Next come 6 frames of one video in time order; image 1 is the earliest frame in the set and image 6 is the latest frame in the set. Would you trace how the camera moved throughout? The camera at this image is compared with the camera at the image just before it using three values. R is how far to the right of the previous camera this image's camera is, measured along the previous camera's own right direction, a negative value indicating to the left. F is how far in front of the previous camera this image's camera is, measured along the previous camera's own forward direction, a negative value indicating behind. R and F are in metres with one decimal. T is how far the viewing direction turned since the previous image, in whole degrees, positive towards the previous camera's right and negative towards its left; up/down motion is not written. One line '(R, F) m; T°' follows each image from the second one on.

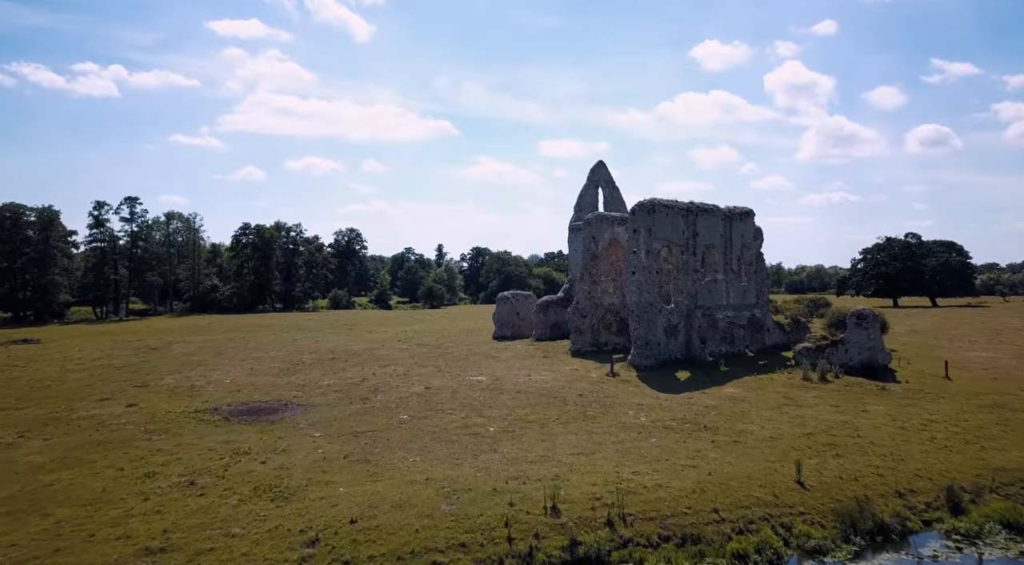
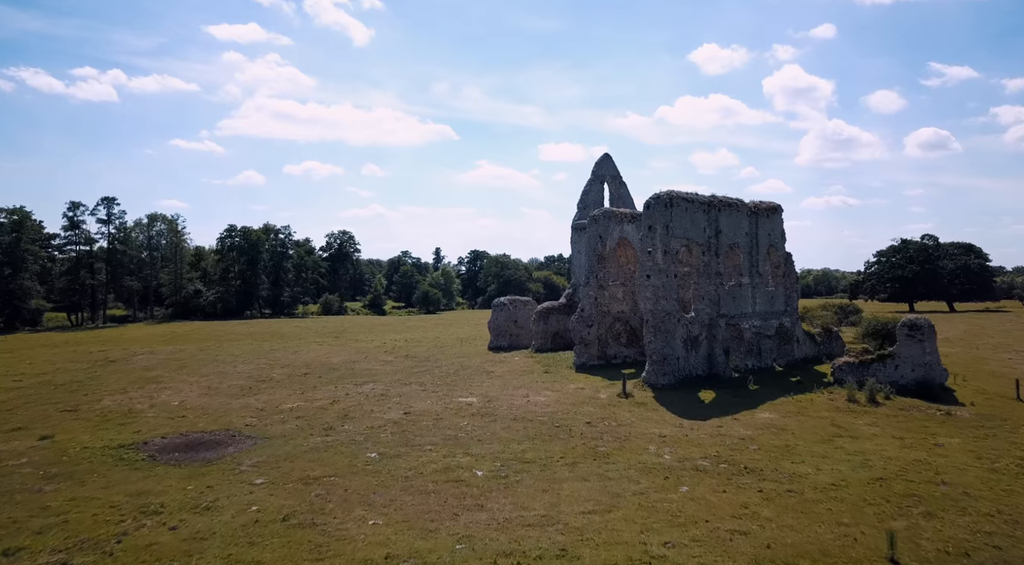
(+0.2, +4.0) m; 0°
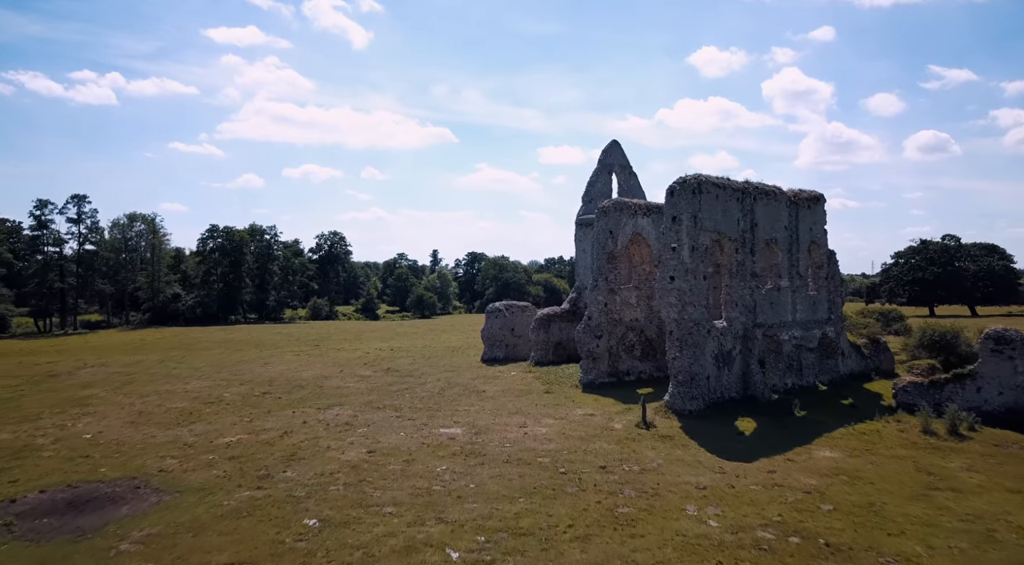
(+0.2, +4.6) m; 0°
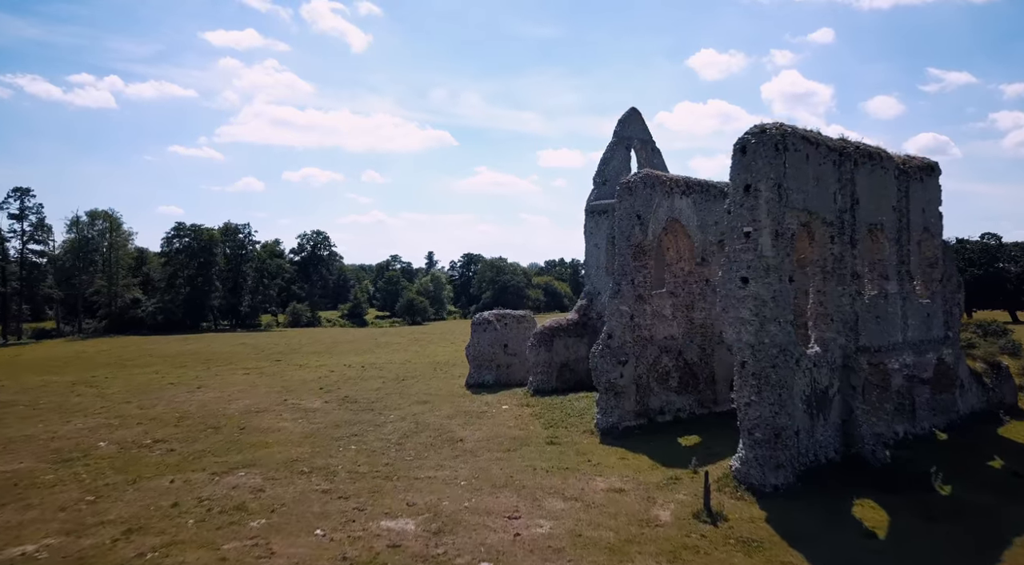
(+0.3, +7.5) m; 0°
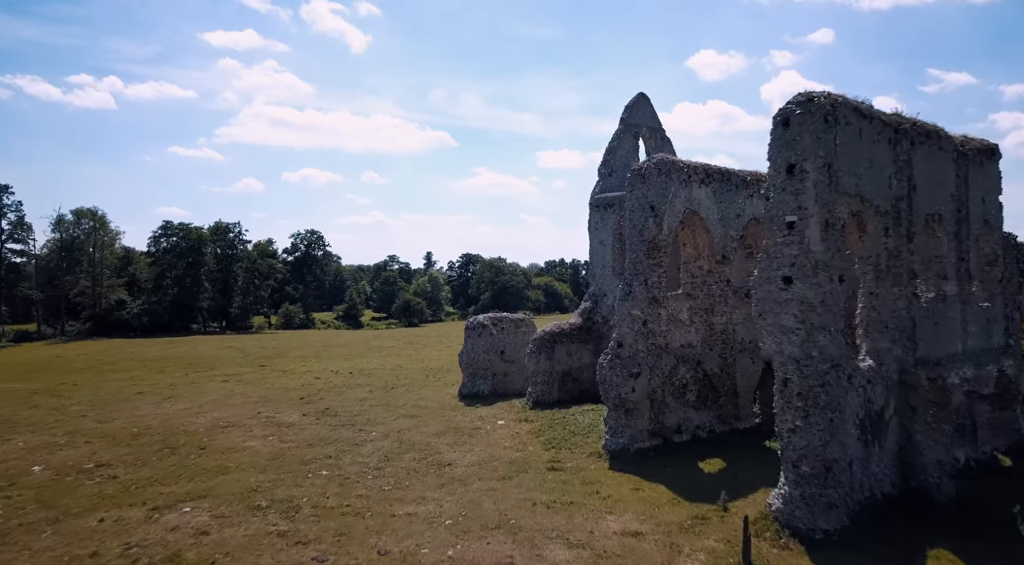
(+0.1, +2.4) m; 0°
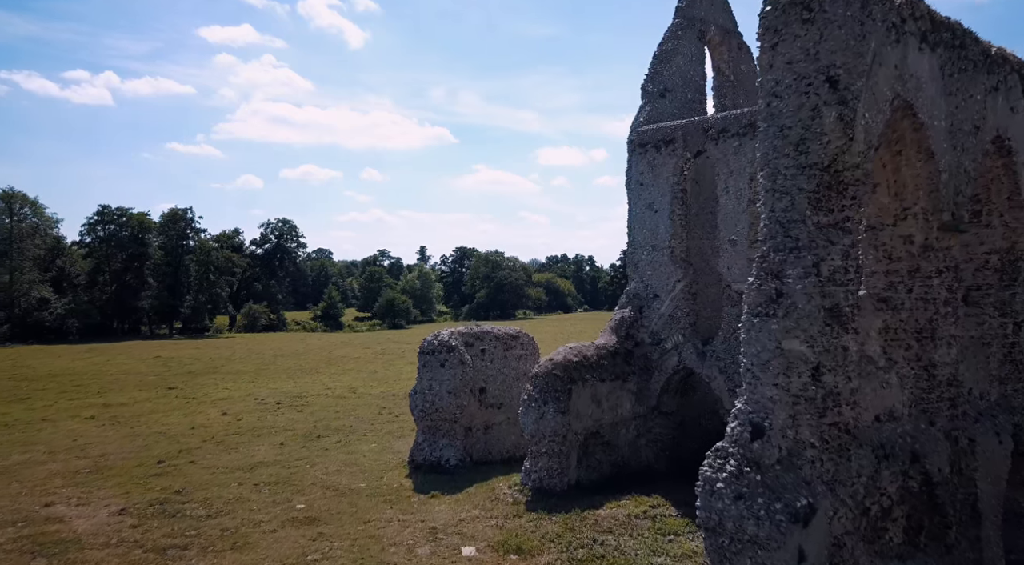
(+0.3, +10.4) m; 0°
